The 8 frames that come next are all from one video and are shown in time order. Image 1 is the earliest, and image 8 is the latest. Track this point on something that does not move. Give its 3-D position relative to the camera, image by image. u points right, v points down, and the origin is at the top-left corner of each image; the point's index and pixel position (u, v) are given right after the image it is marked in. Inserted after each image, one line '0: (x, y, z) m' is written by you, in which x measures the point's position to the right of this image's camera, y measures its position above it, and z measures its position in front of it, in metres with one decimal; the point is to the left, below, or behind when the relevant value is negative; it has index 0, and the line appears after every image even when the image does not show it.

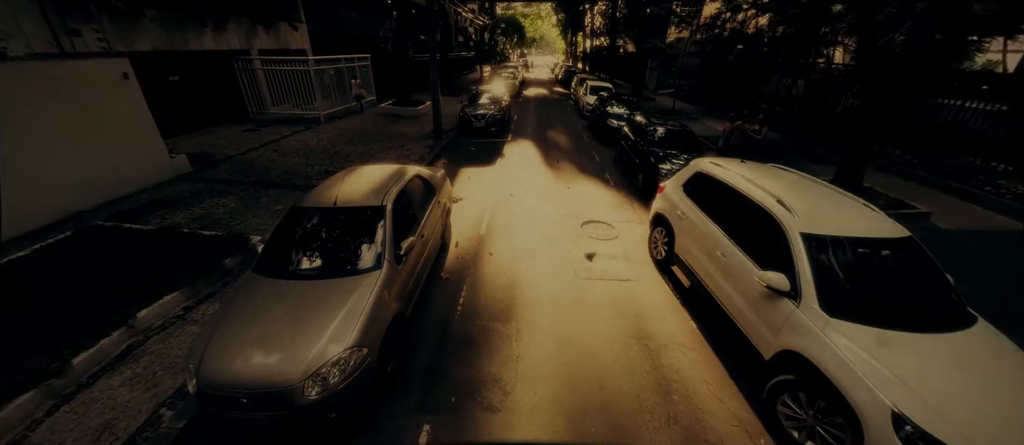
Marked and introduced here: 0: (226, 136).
0: (-8.3, +2.5, +9.8) m
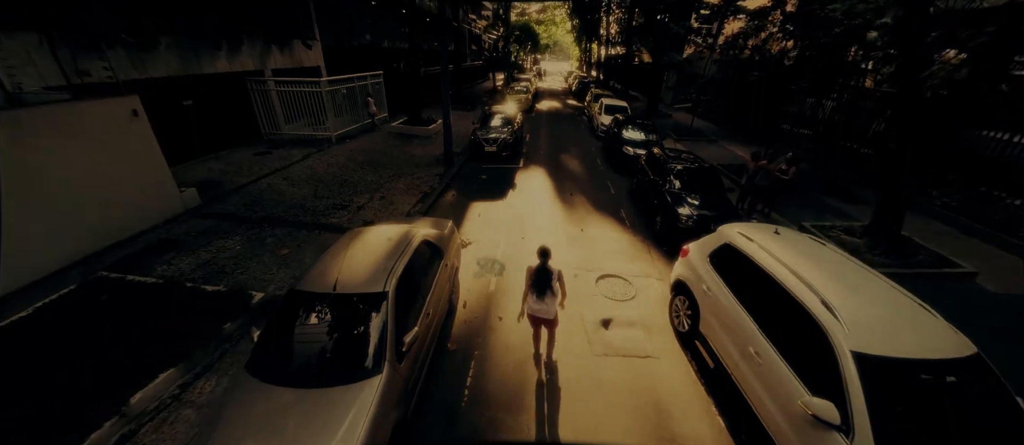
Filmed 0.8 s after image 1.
0: (-8.0, +1.8, +9.8) m
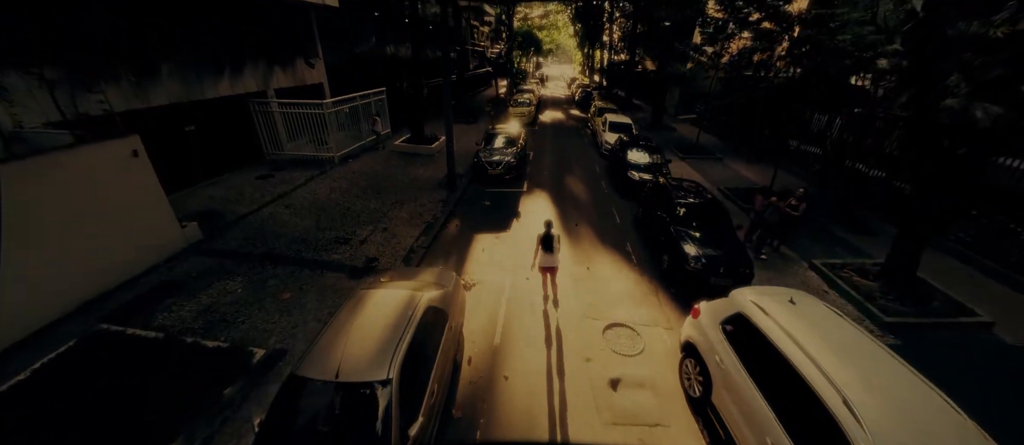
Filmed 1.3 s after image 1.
0: (-7.9, +1.1, +9.7) m
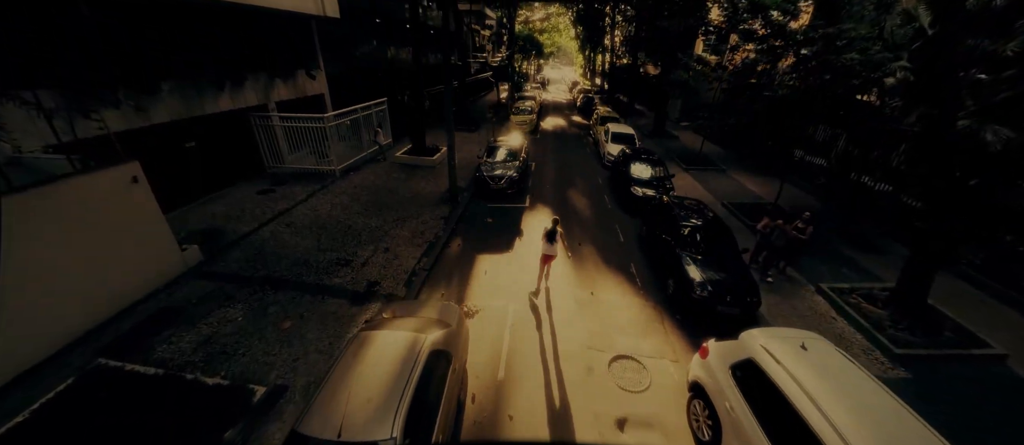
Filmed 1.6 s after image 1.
0: (-7.8, +0.6, +9.7) m
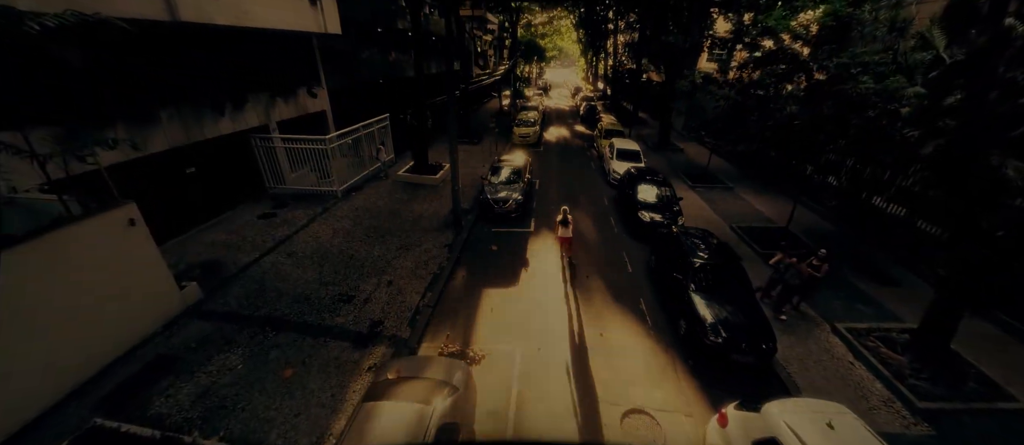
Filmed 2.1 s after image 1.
0: (-7.6, -0.1, +9.5) m
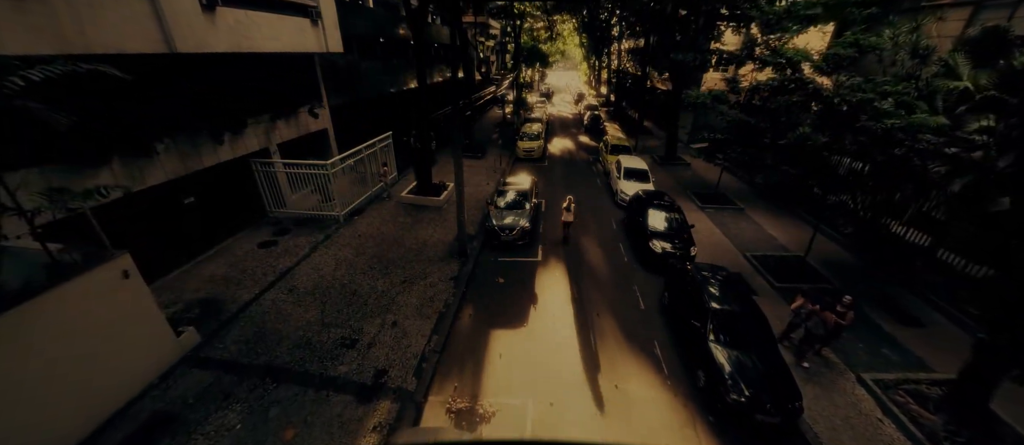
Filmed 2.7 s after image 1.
0: (-7.4, -1.0, +9.3) m
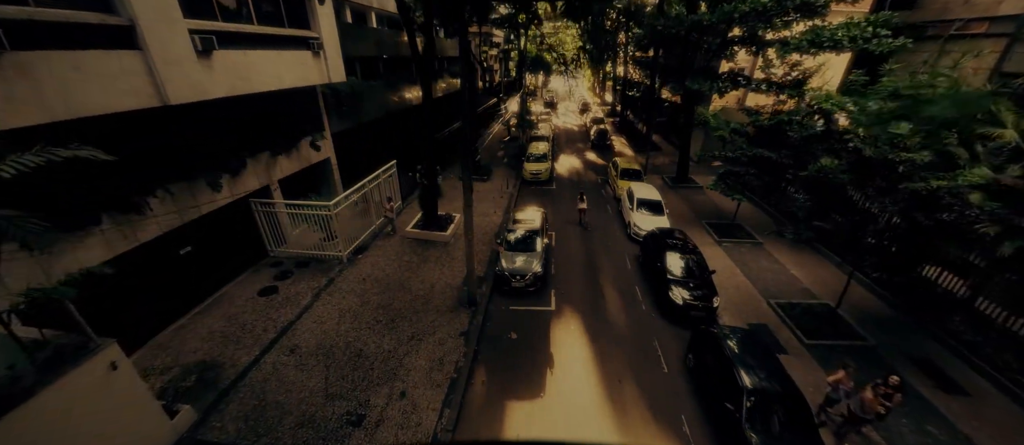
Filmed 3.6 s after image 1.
0: (-7.1, -2.3, +8.8) m
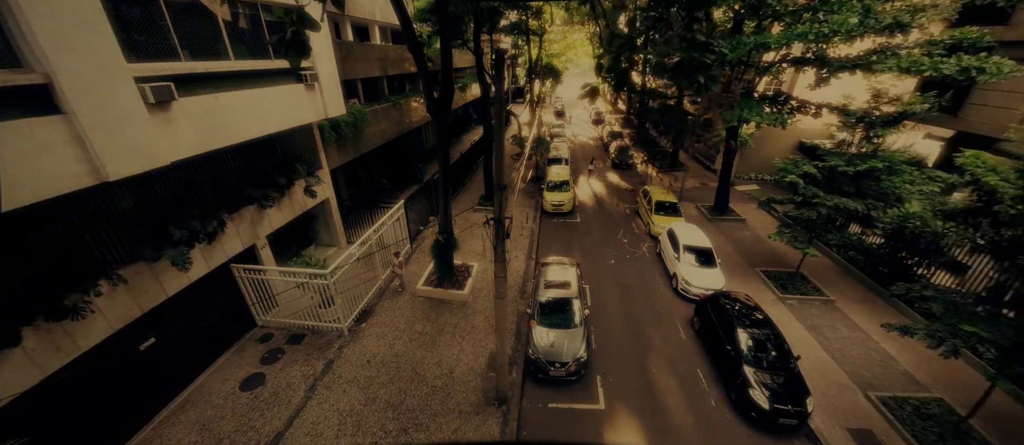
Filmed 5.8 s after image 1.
0: (-6.2, -4.0, +7.1) m
